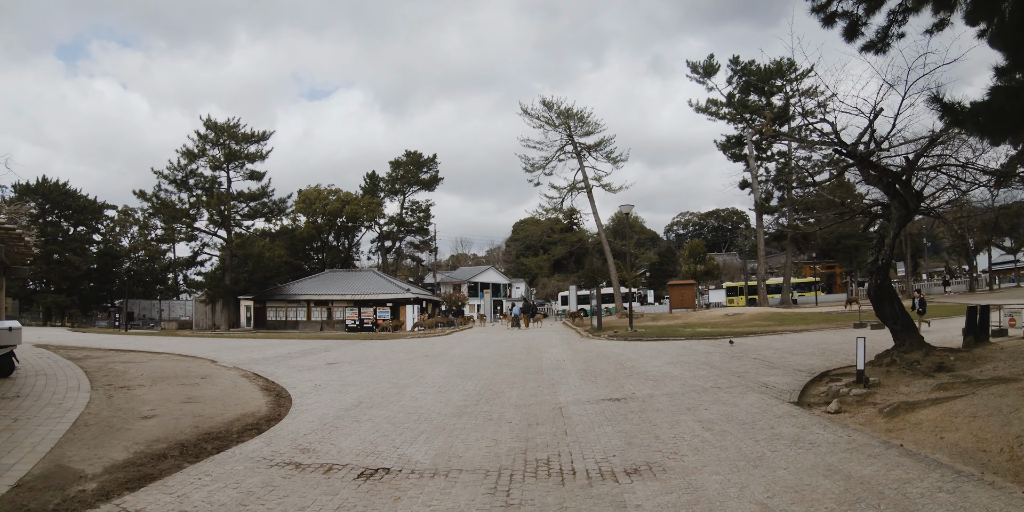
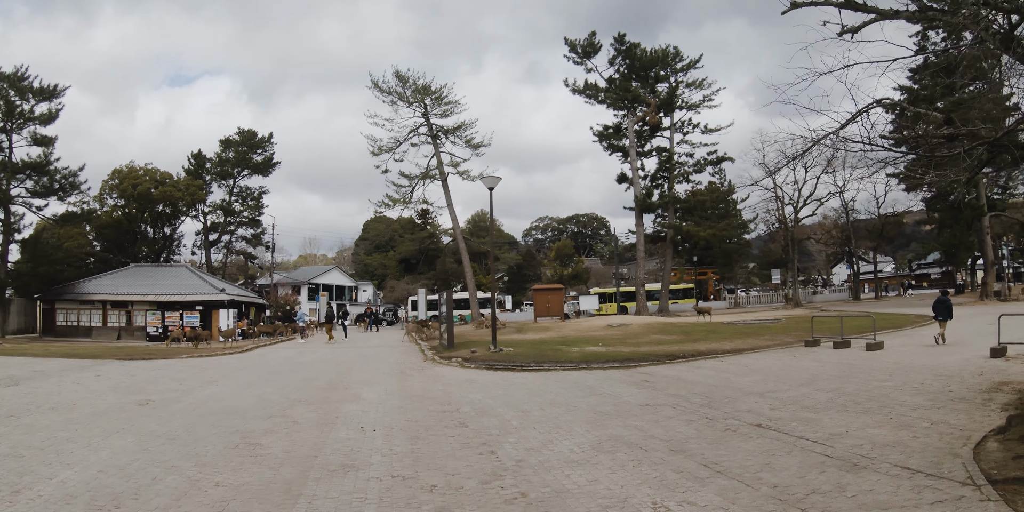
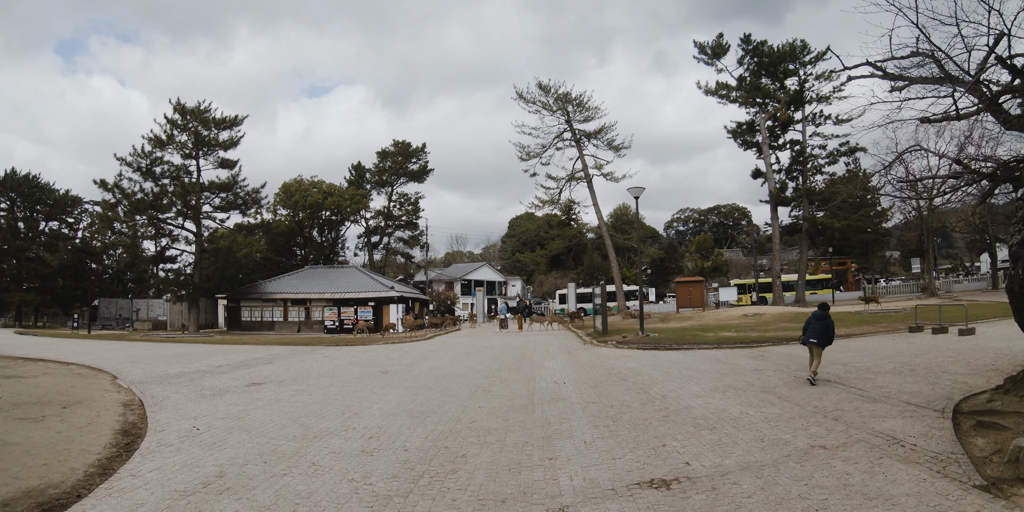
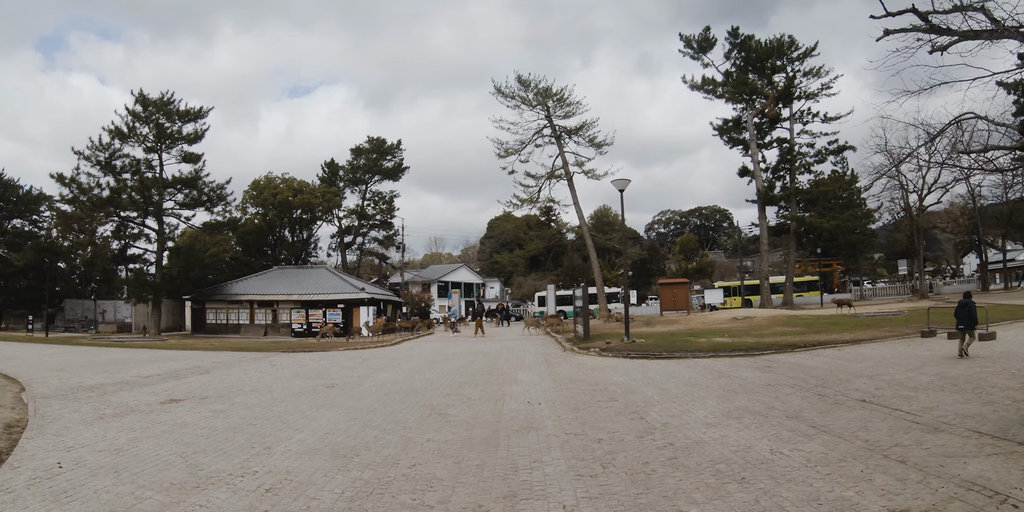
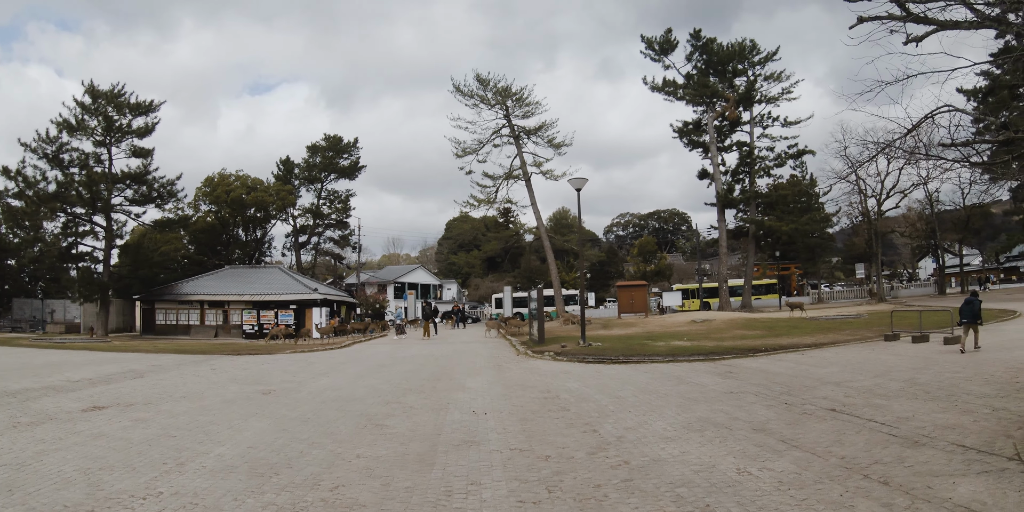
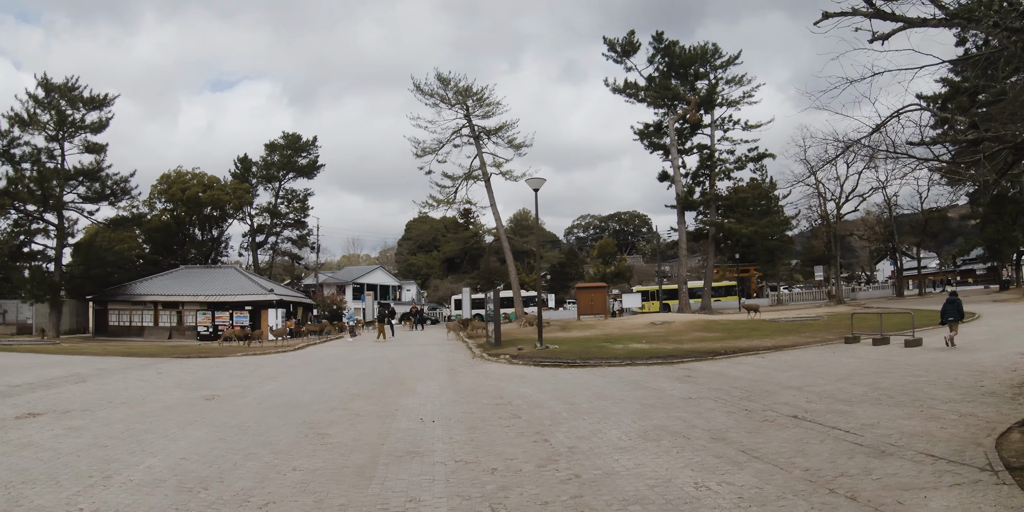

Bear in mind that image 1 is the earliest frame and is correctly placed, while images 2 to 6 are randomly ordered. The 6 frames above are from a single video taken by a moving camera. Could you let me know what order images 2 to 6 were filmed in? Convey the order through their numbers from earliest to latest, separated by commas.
3, 4, 5, 6, 2
